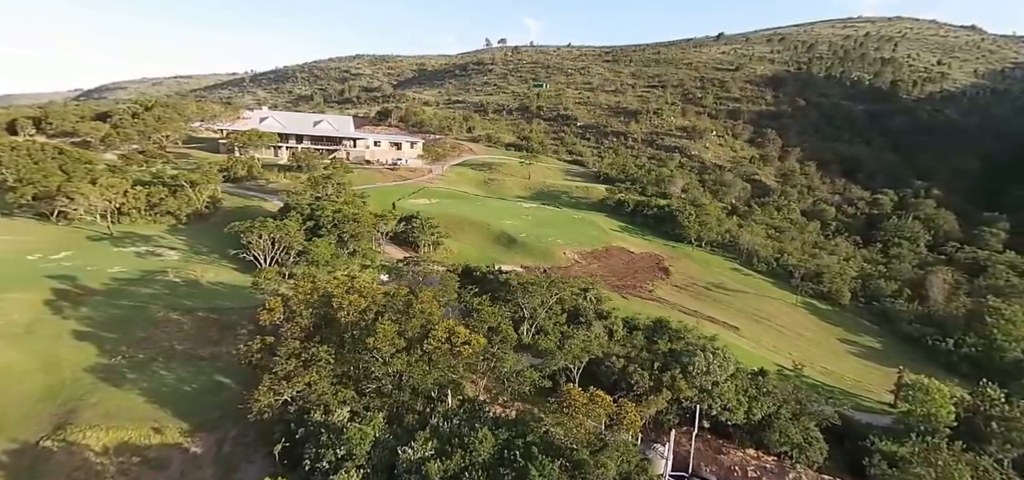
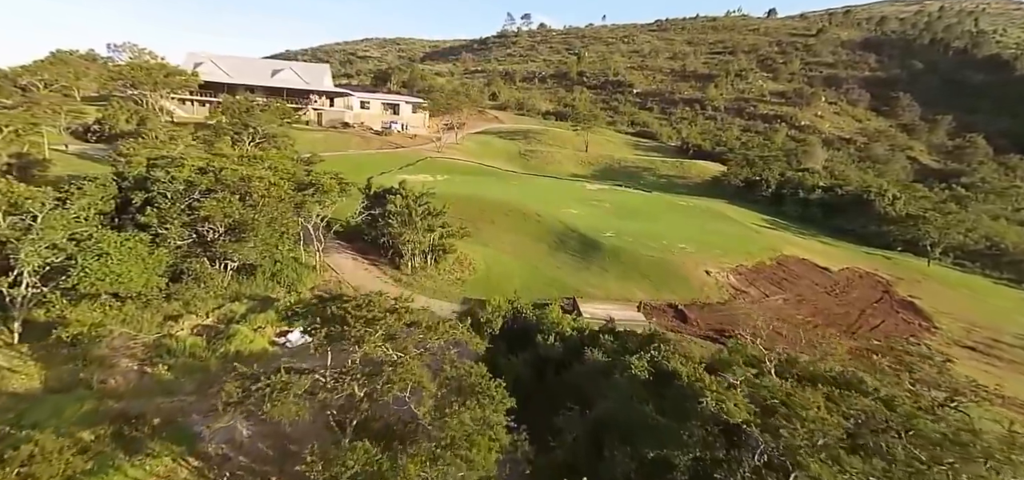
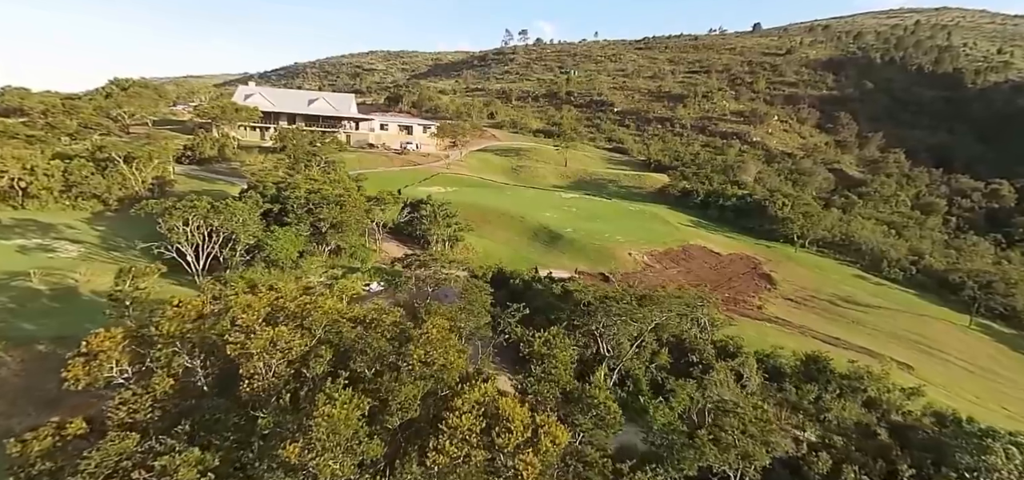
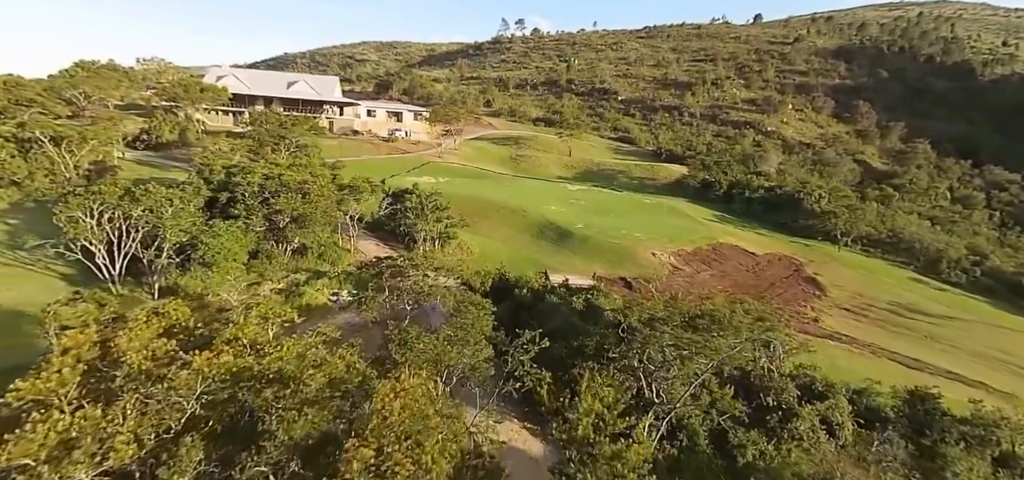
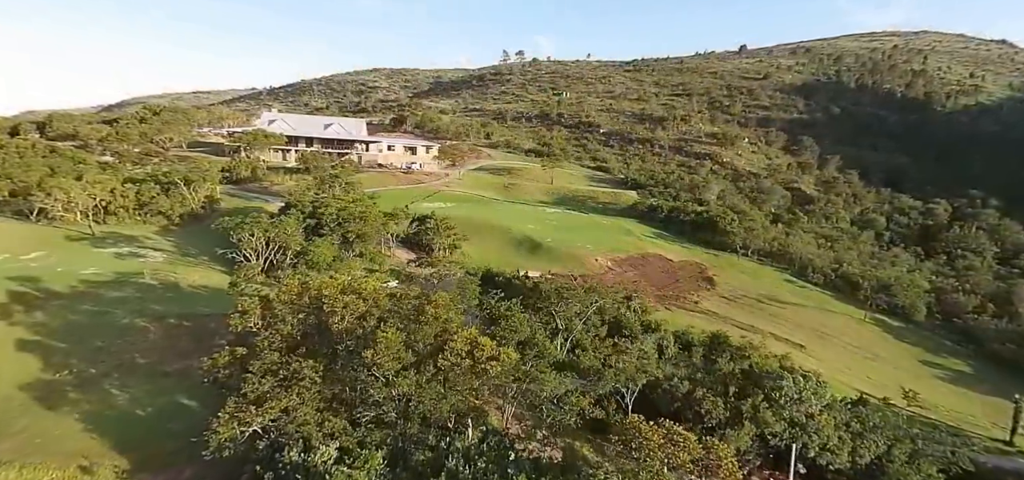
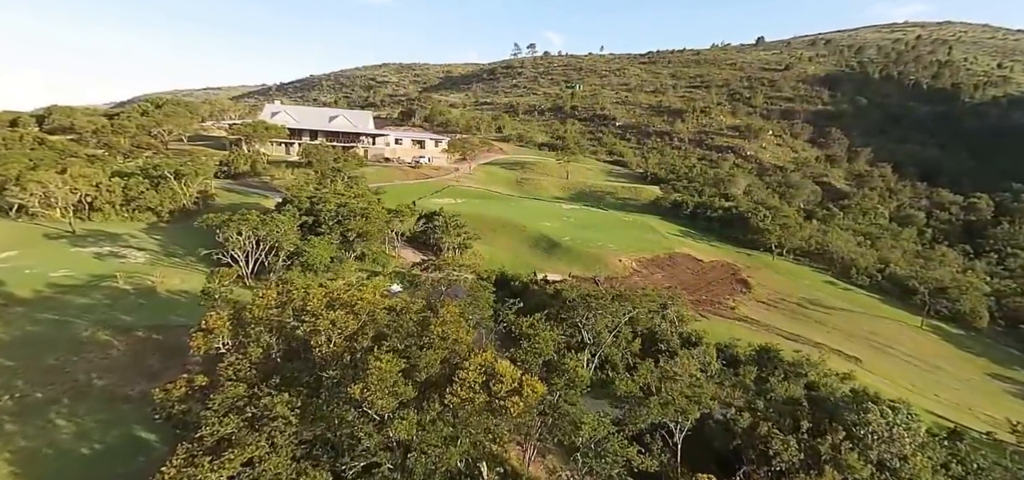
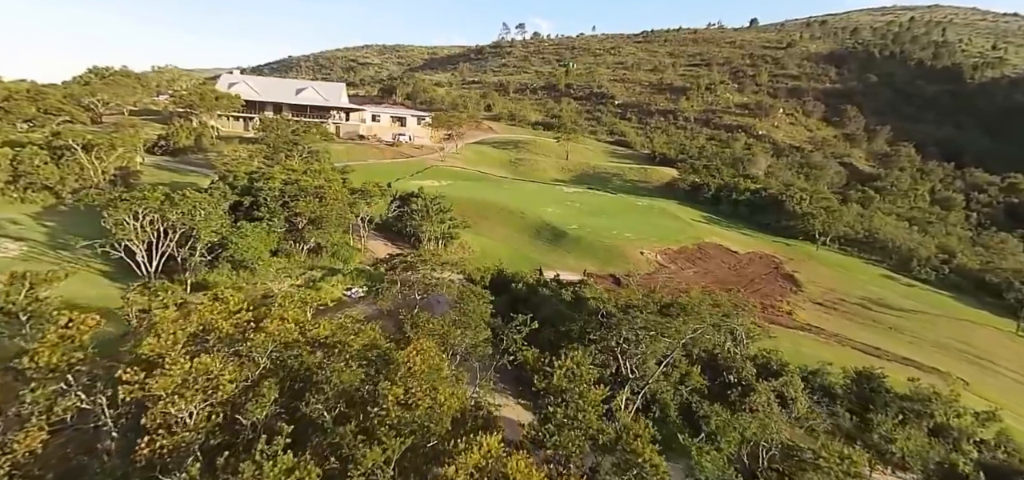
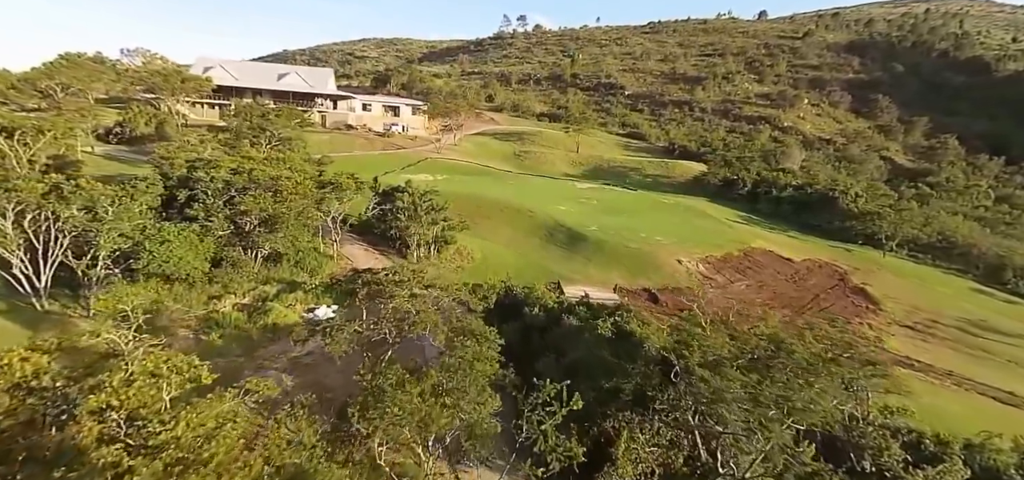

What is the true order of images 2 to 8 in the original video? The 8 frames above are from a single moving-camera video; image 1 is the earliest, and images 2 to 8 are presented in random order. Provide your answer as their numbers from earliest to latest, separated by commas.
5, 6, 3, 7, 4, 8, 2
